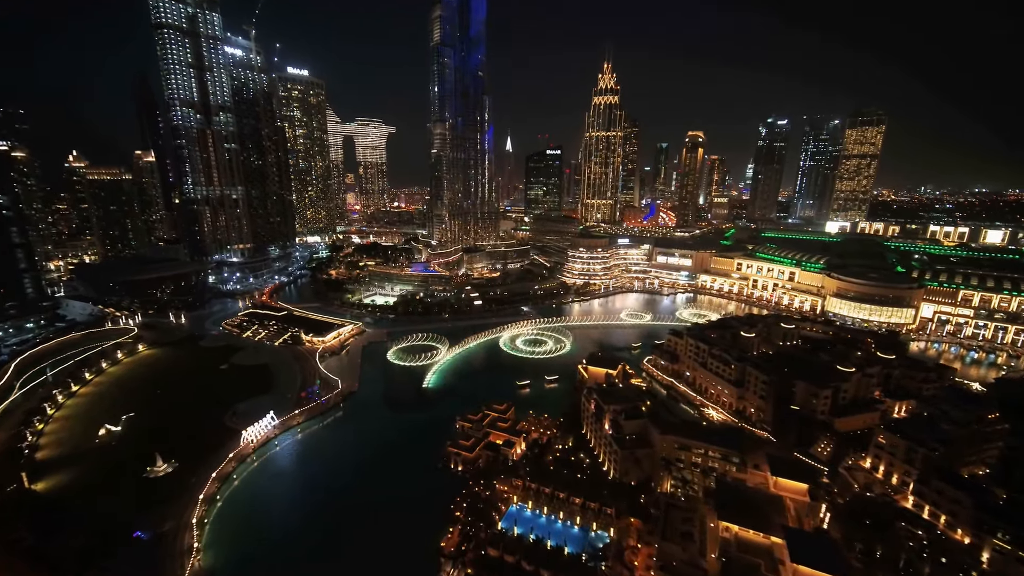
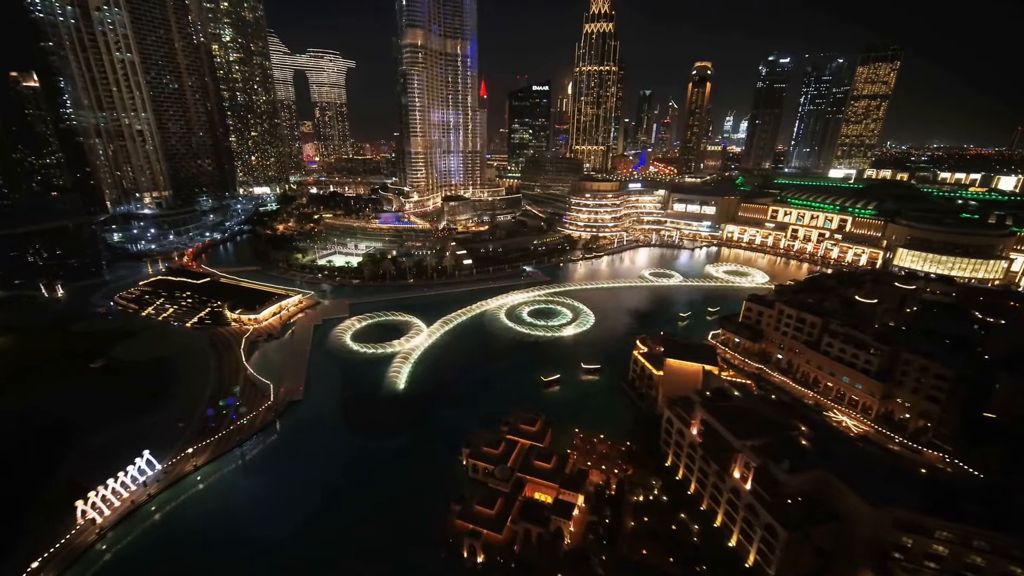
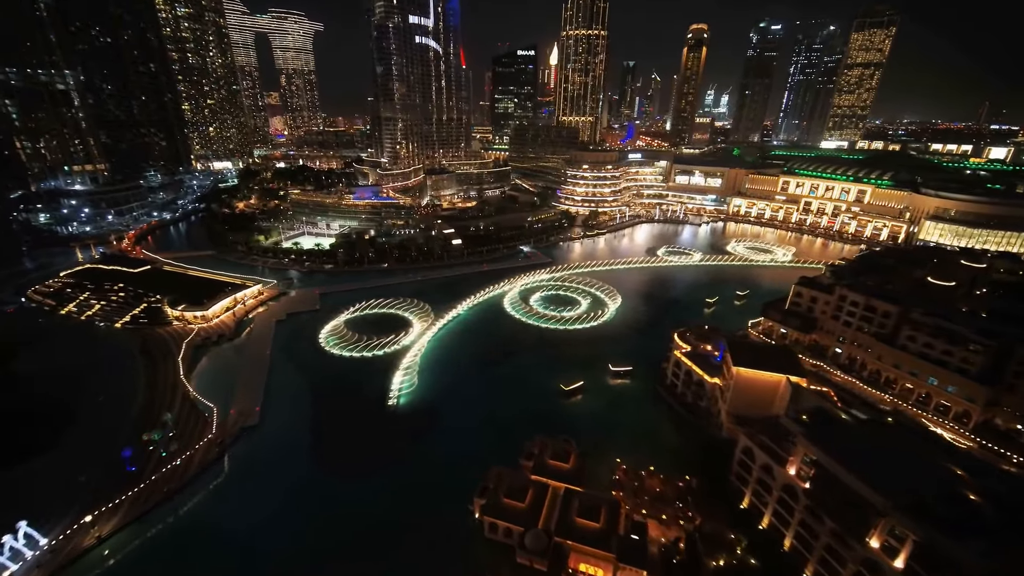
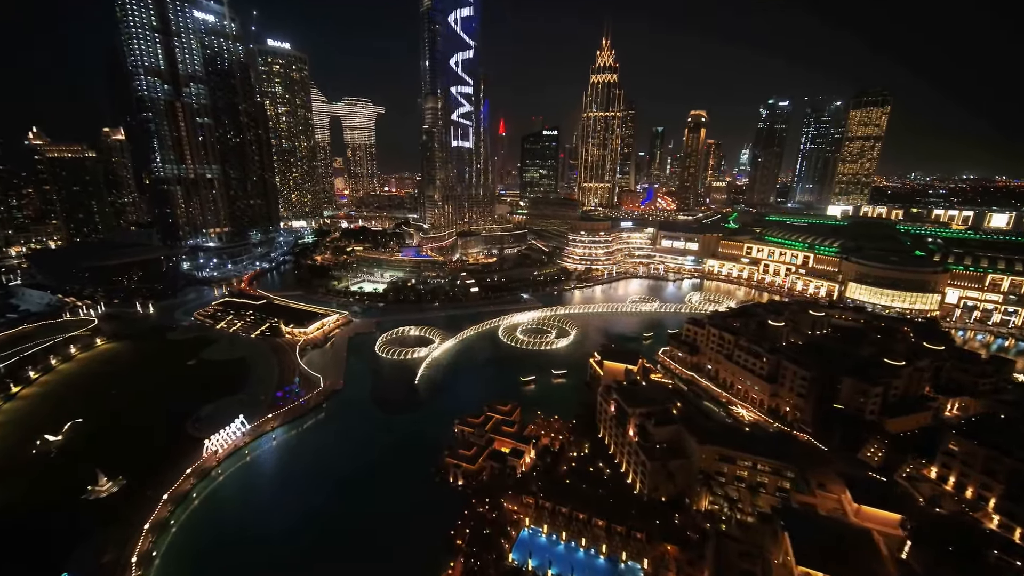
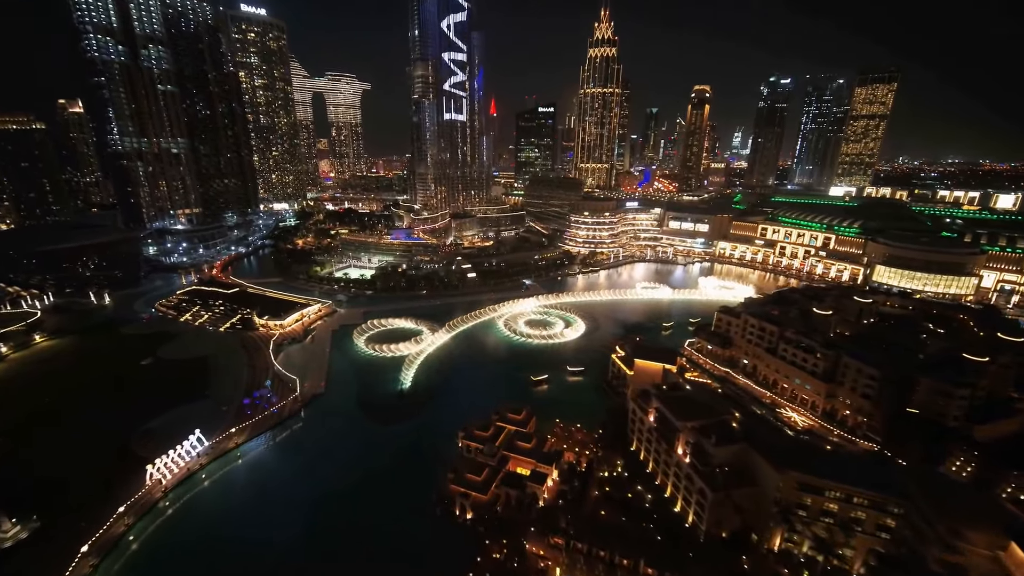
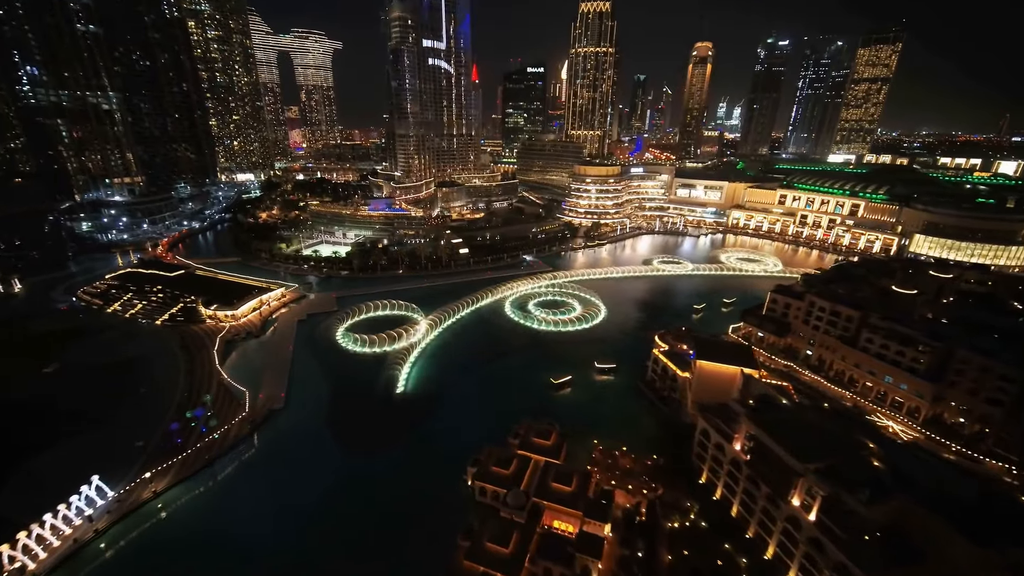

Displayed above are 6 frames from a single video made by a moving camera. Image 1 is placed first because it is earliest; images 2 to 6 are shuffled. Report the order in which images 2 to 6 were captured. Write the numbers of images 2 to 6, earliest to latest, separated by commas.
4, 5, 2, 6, 3
